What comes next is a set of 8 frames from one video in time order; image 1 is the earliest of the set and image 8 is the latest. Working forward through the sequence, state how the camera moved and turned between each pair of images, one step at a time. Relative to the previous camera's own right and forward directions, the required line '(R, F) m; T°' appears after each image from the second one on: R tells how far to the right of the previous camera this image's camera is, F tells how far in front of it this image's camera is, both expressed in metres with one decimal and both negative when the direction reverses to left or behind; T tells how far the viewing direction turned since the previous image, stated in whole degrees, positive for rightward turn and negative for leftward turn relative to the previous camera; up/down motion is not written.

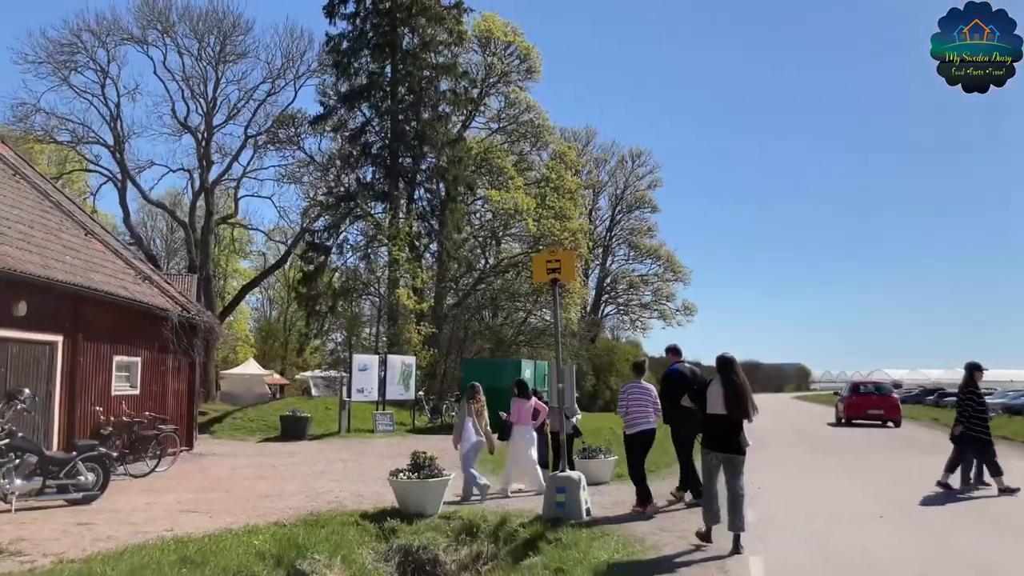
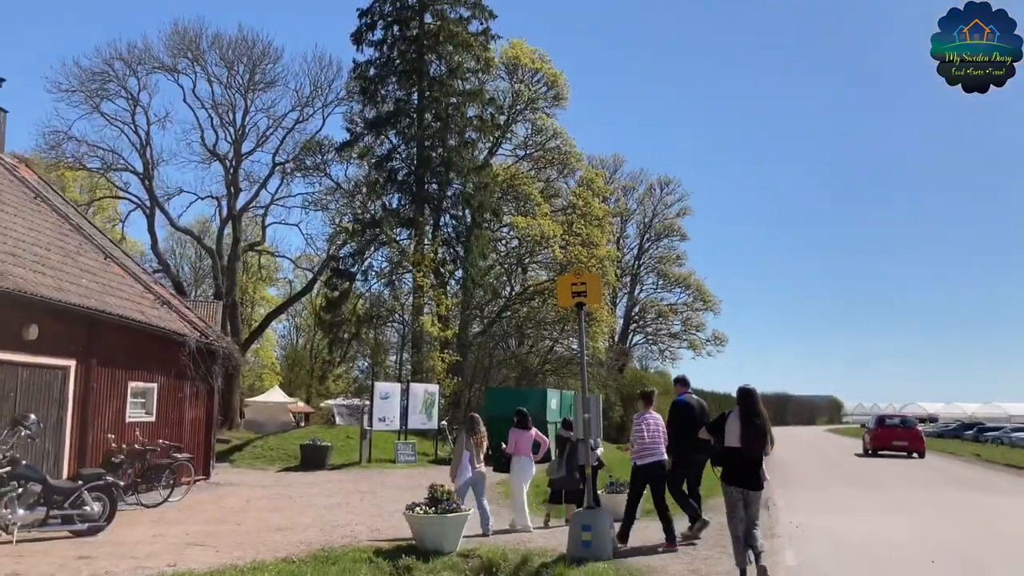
(0.0, +0.5) m; -2°
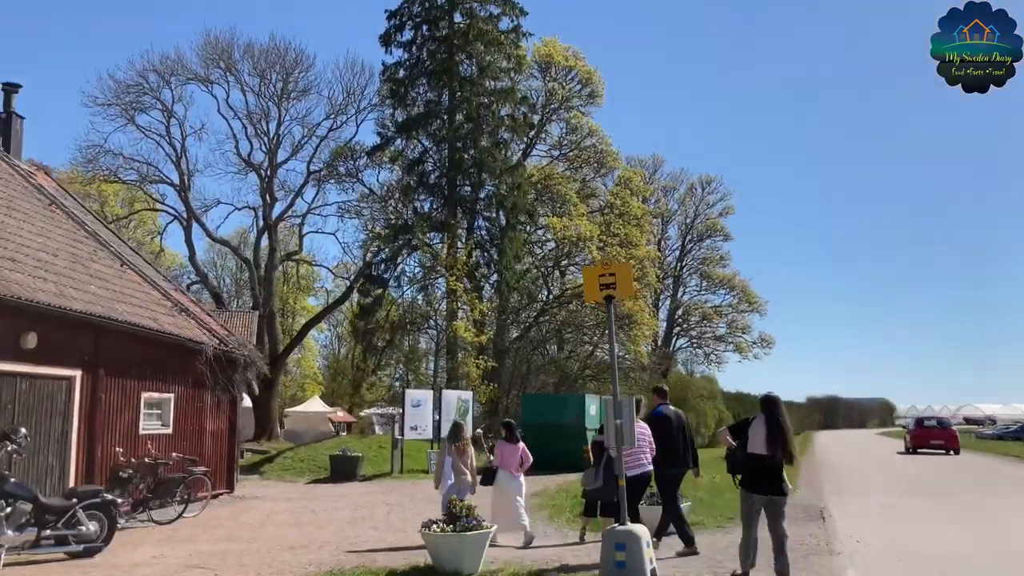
(+0.2, +1.0) m; -3°
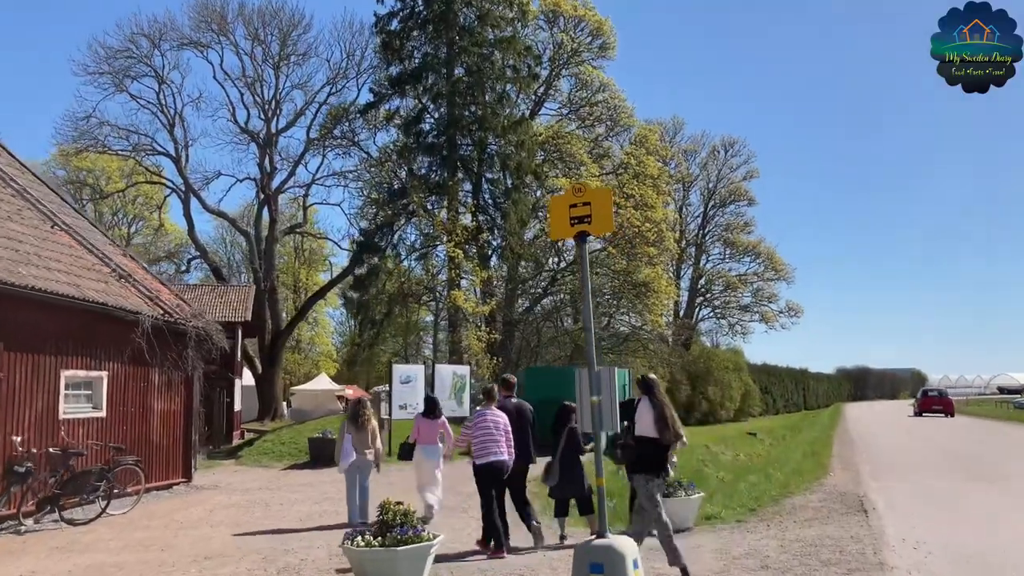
(+0.7, +2.5) m; -2°
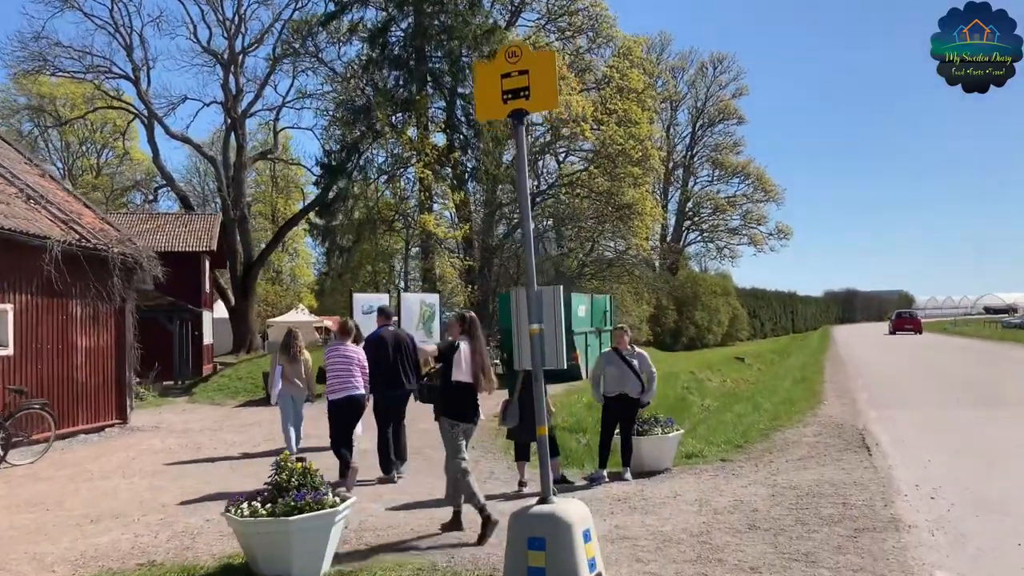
(+0.5, +1.7) m; +1°
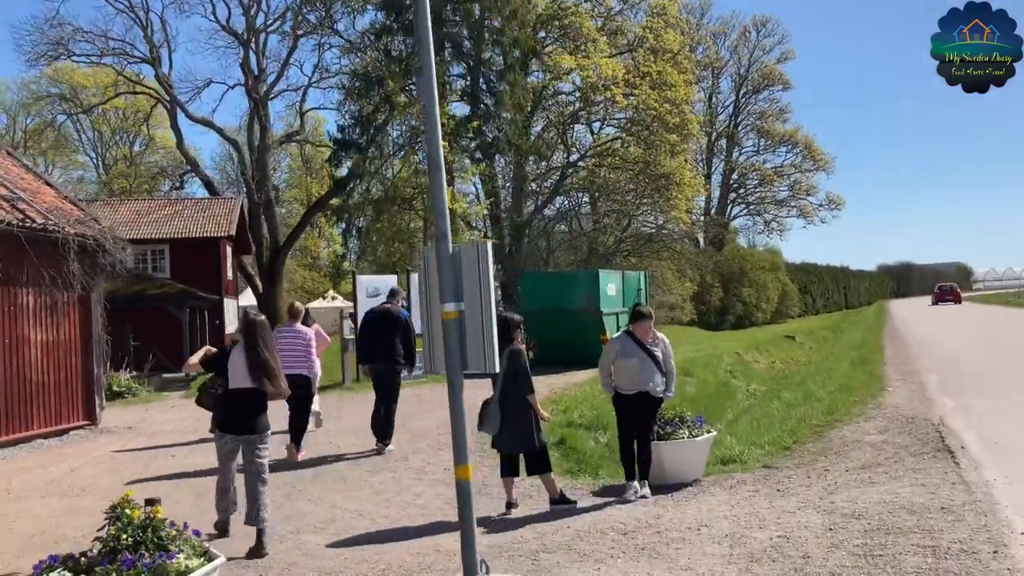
(+0.6, +2.0) m; -3°
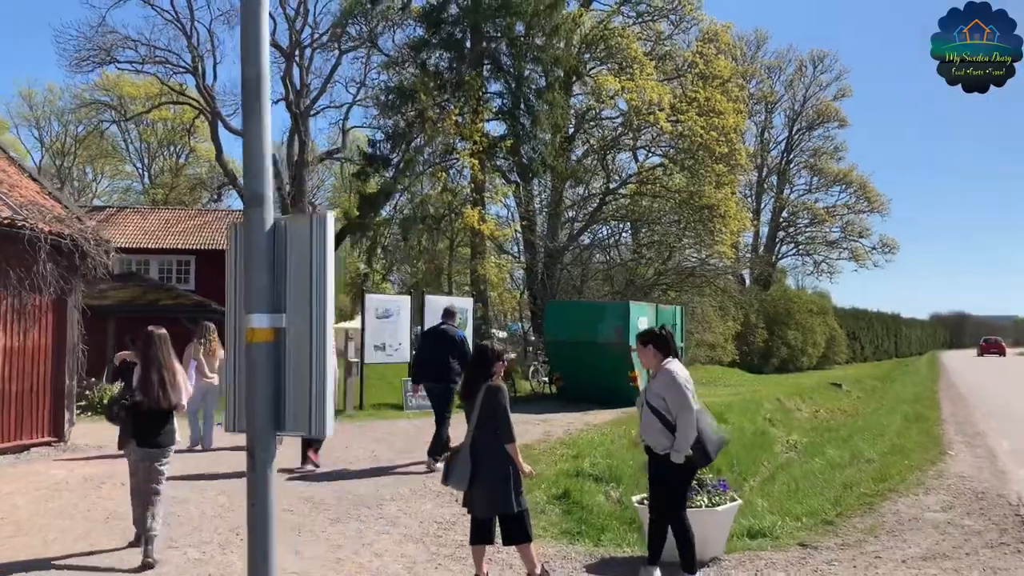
(+0.4, +1.5) m; -3°
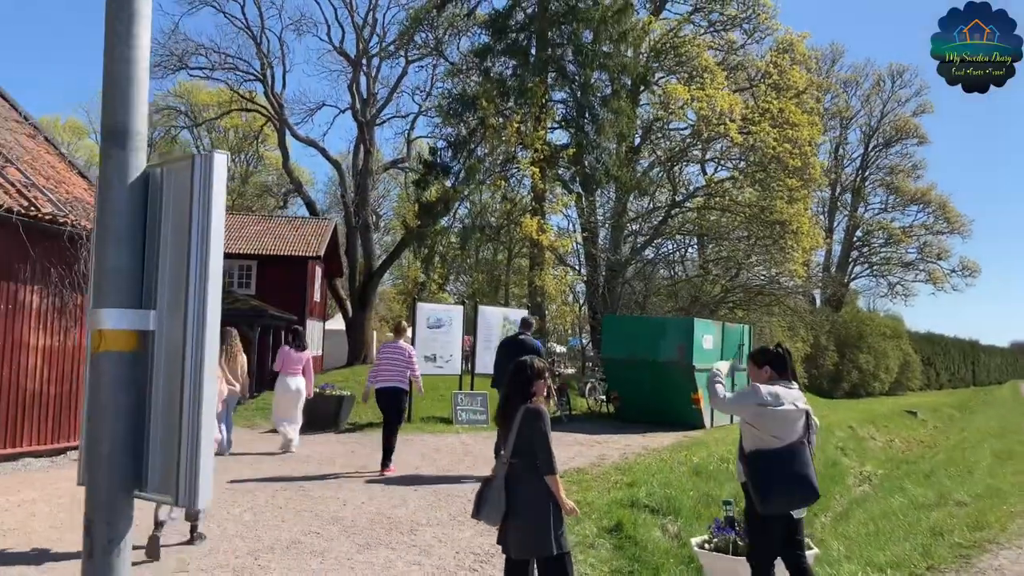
(+0.1, +0.8) m; -4°
